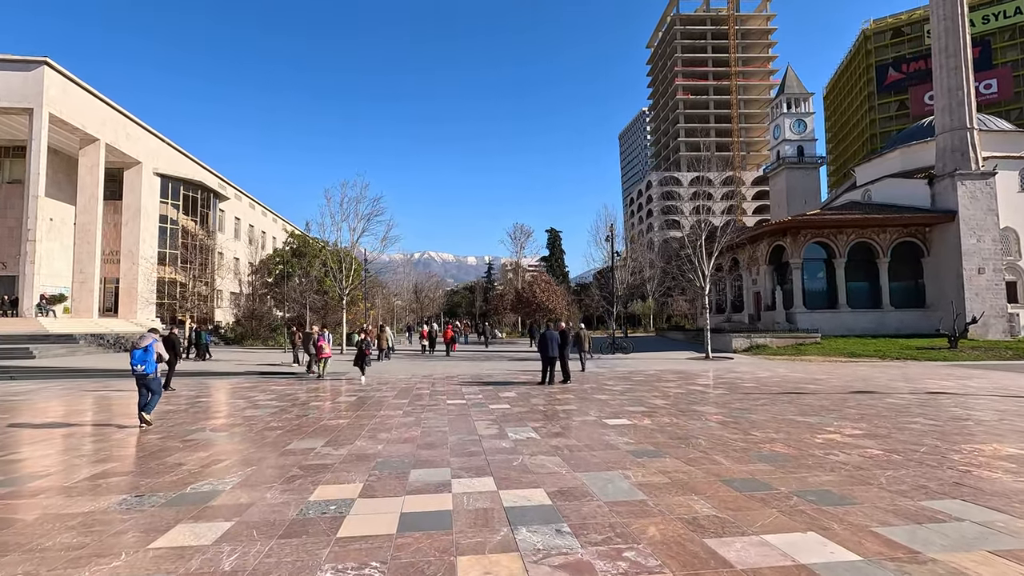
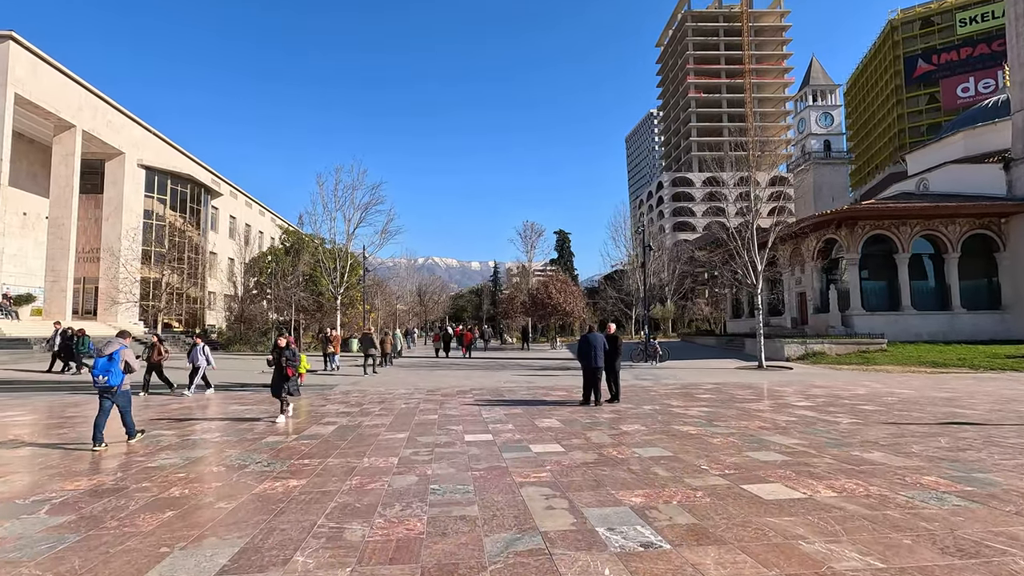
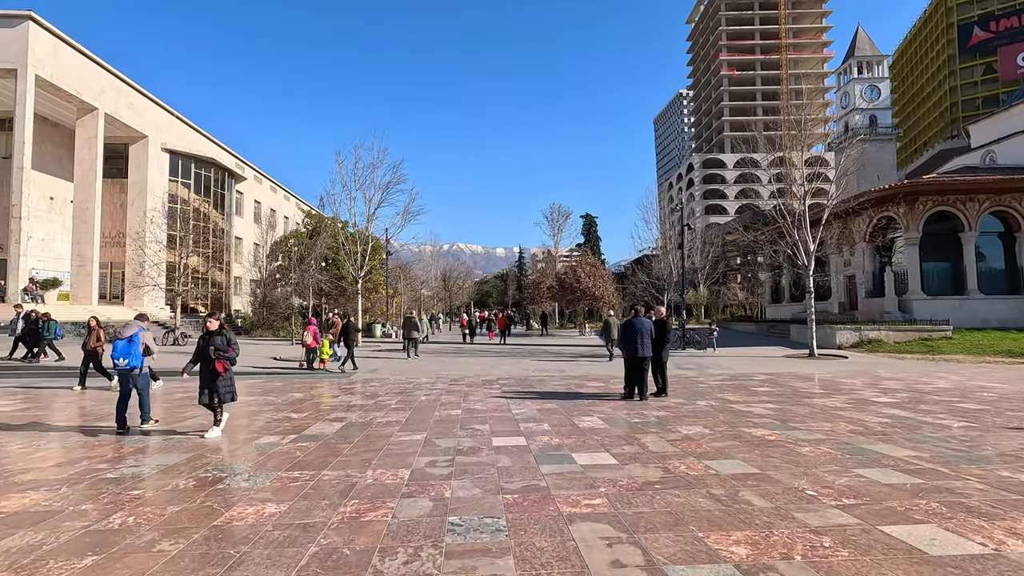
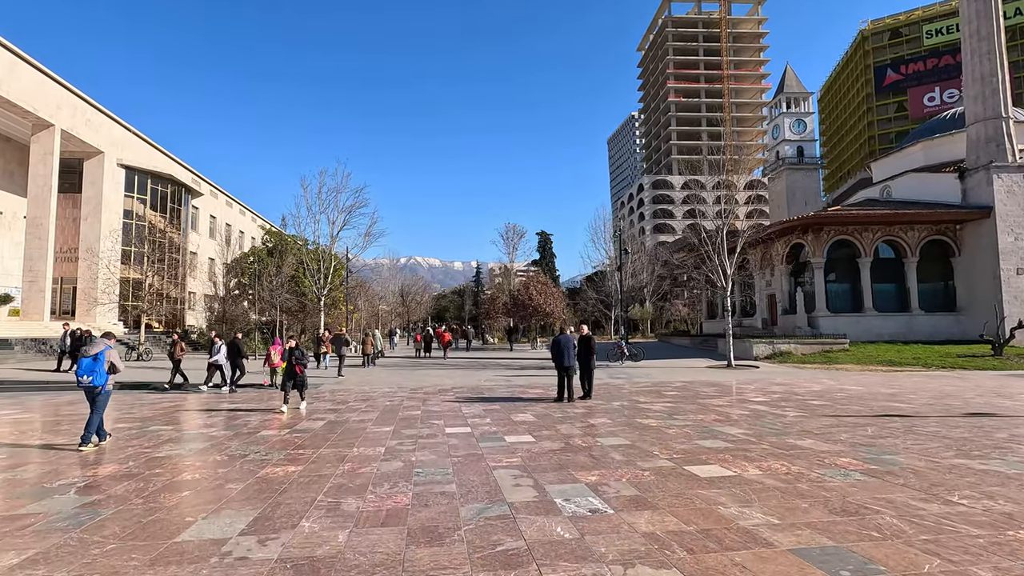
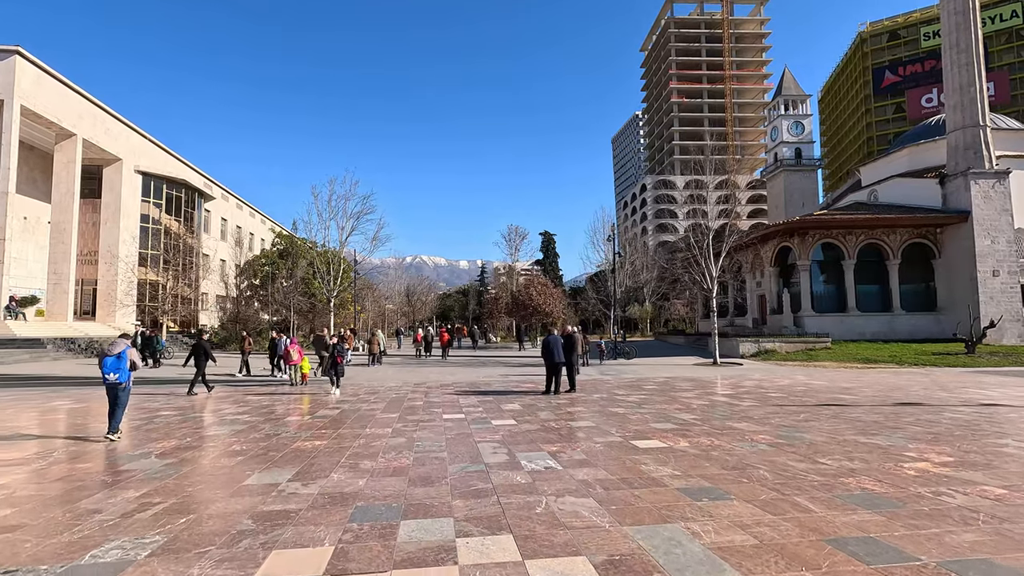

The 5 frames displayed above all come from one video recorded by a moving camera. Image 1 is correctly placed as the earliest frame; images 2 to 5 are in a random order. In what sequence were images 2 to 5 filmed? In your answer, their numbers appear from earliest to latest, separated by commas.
5, 4, 2, 3
